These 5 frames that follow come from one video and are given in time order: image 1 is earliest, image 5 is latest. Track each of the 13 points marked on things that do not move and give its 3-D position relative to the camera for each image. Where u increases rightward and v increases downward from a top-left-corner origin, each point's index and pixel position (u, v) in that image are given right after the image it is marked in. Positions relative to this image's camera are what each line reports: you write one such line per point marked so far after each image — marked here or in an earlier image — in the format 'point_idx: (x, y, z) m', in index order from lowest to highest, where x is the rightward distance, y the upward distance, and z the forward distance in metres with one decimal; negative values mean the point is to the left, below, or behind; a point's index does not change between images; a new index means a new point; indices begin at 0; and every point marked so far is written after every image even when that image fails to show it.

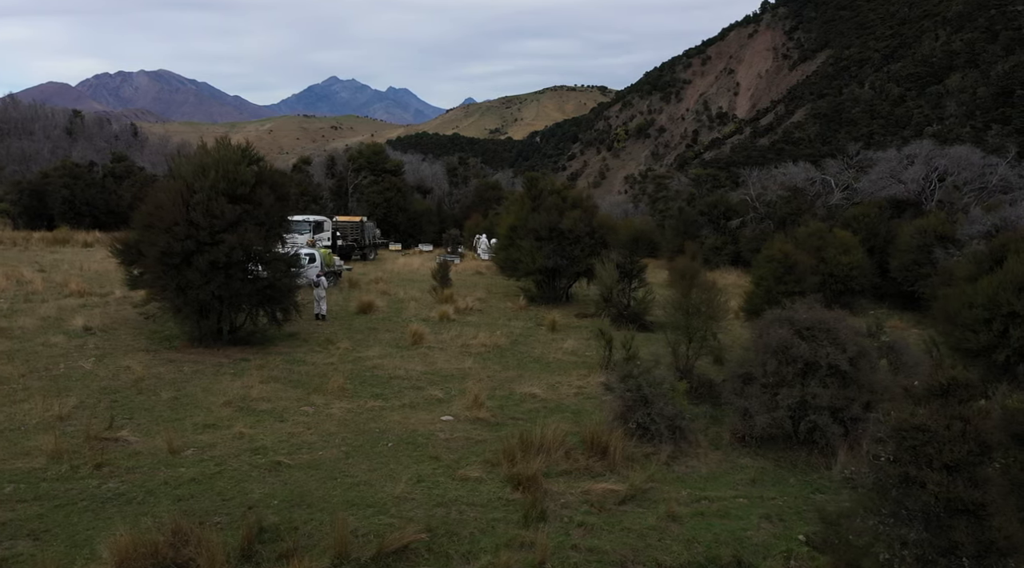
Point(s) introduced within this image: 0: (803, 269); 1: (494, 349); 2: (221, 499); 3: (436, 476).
0: (+4.7, +0.3, +15.3) m
1: (-0.3, -1.1, +15.8) m
2: (-2.8, -2.0, +9.1) m
3: (-0.8, -2.0, +10.0) m
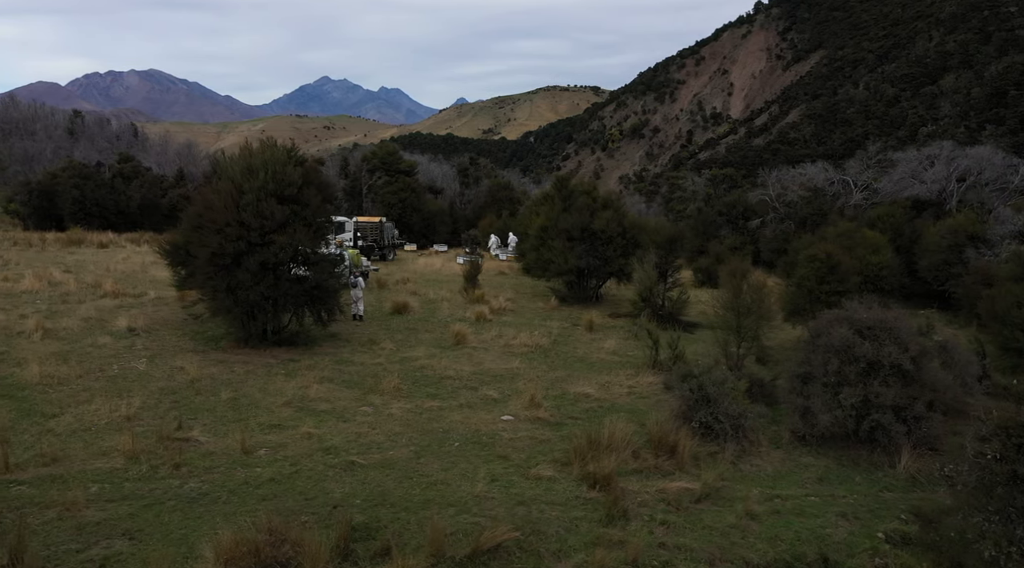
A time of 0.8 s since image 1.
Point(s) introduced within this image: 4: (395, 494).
0: (+5.4, +0.2, +15.4) m
1: (+0.4, -1.1, +15.9) m
2: (-2.0, -2.1, +9.1) m
3: (0.0, -2.0, +10.0) m
4: (-1.1, -2.1, +9.4) m
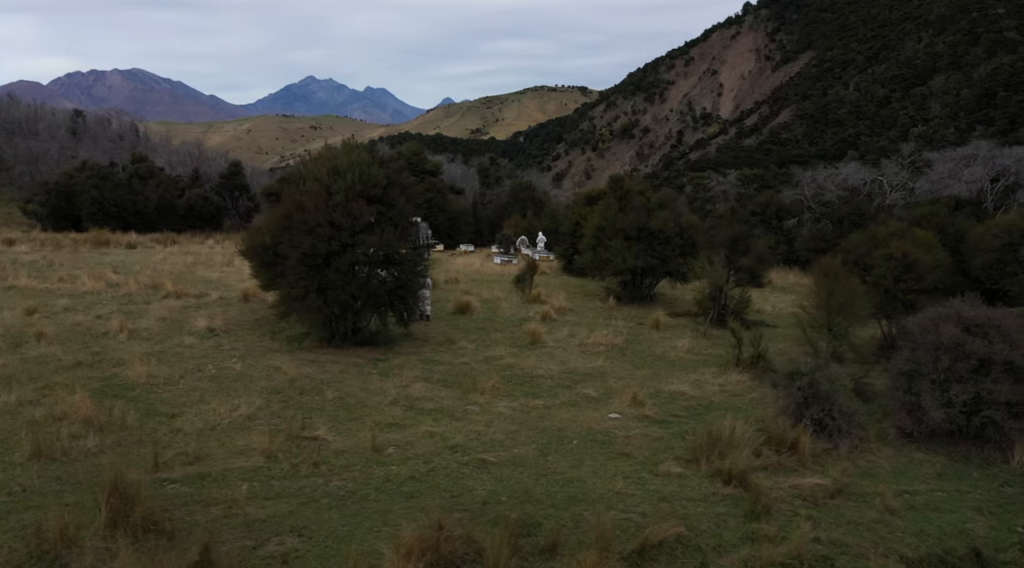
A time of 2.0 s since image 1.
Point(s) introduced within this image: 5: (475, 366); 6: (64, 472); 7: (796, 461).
0: (+6.7, +0.3, +15.6) m
1: (+1.7, -1.1, +16.0) m
2: (-0.6, -2.0, +9.2) m
3: (+1.4, -2.0, +10.1) m
4: (+0.3, -2.1, +9.5) m
5: (-0.6, -1.2, +14.4) m
6: (-4.2, -1.8, +8.9) m
7: (+3.1, -2.0, +10.5) m
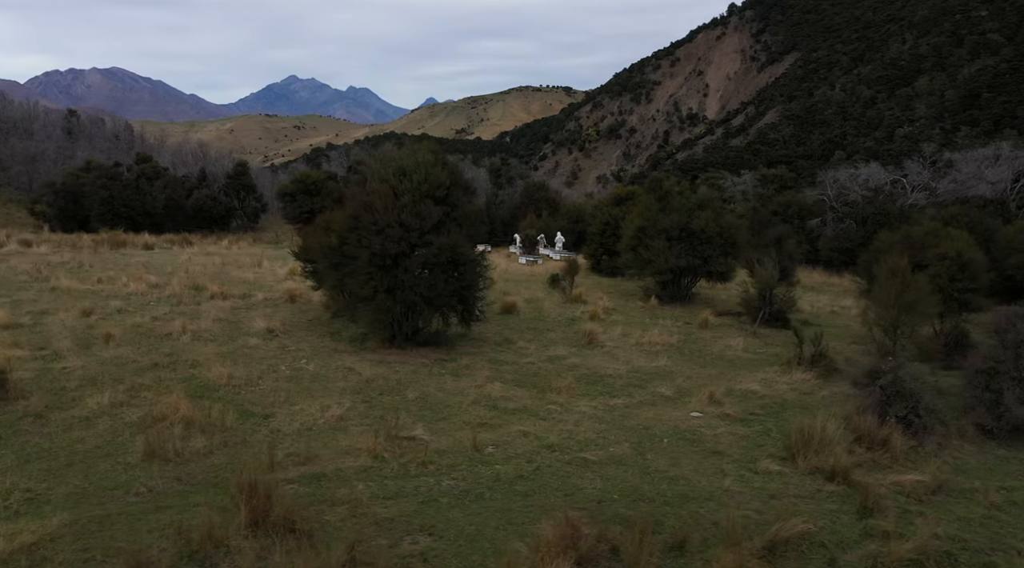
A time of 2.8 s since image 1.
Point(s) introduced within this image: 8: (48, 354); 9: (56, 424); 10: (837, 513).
0: (+7.7, +0.3, +15.8) m
1: (+2.7, -1.1, +16.1) m
2: (+0.5, -2.0, +9.2) m
3: (+2.4, -2.0, +10.2) m
4: (+1.4, -2.1, +9.5) m
5: (+0.4, -1.2, +14.4) m
6: (-3.1, -1.8, +8.9) m
7: (+4.2, -2.0, +10.7) m
8: (-6.2, -0.9, +12.8) m
9: (-4.8, -1.5, +9.9) m
10: (+3.1, -2.2, +9.1) m
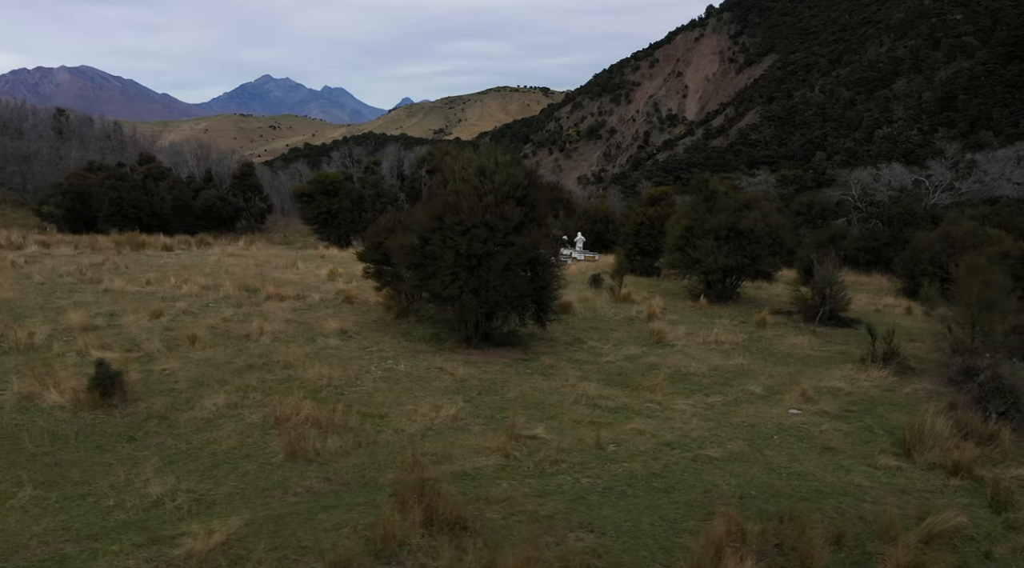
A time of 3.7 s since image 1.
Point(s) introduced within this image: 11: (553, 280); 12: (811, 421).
0: (+8.9, +0.3, +16.1) m
1: (+3.9, -1.1, +16.2) m
2: (+1.9, -2.0, +9.3) m
3: (+3.8, -2.0, +10.4) m
4: (+2.7, -2.0, +9.6) m
5: (+1.7, -1.2, +14.5) m
6: (-1.7, -1.8, +8.9) m
7: (+5.6, -1.9, +10.8) m
8: (-5.0, -0.9, +12.7) m
9: (-3.4, -1.5, +9.9) m
10: (+4.5, -2.2, +9.3) m
11: (+0.7, +0.1, +14.9) m
12: (+3.7, -1.7, +11.9) m
